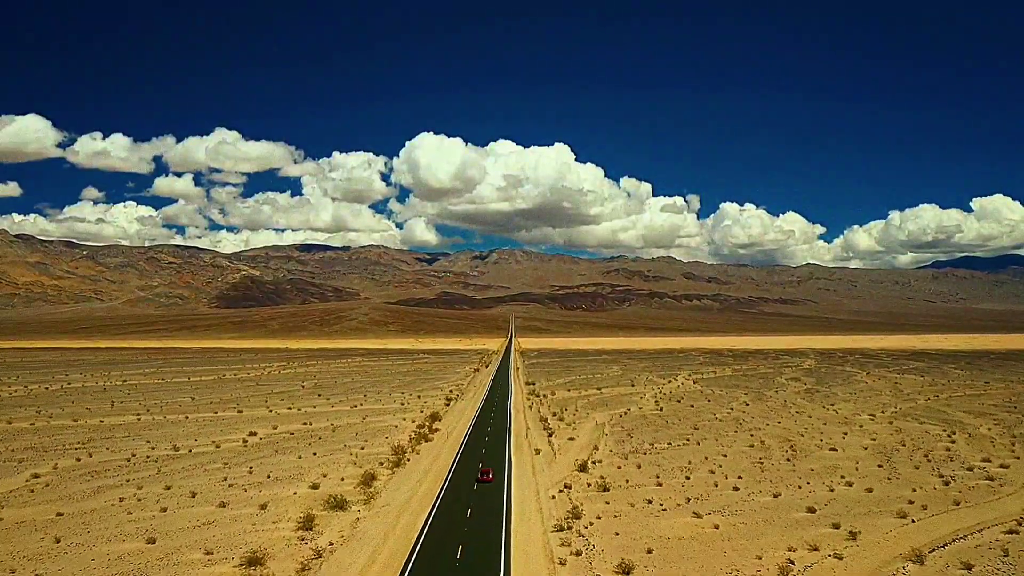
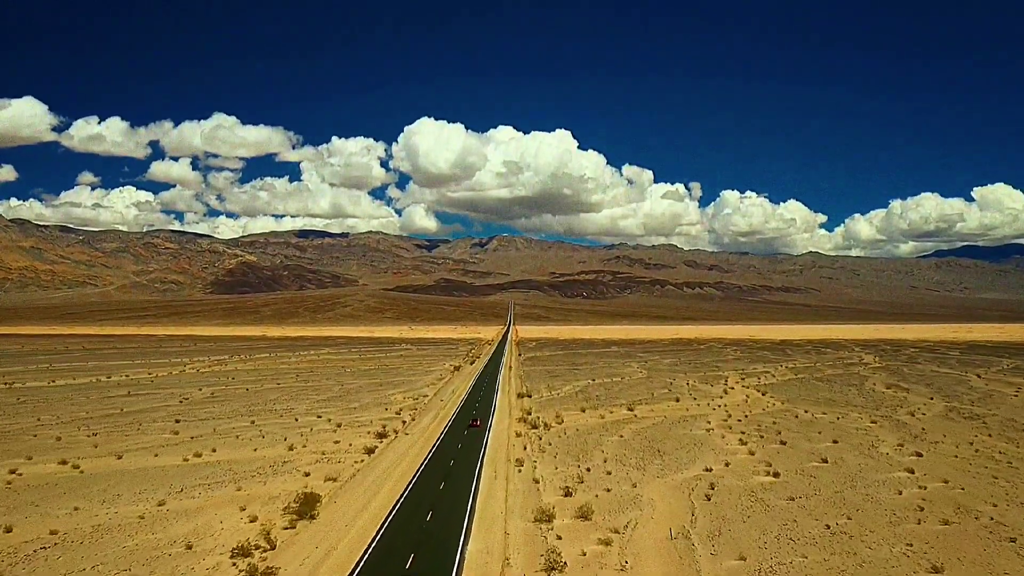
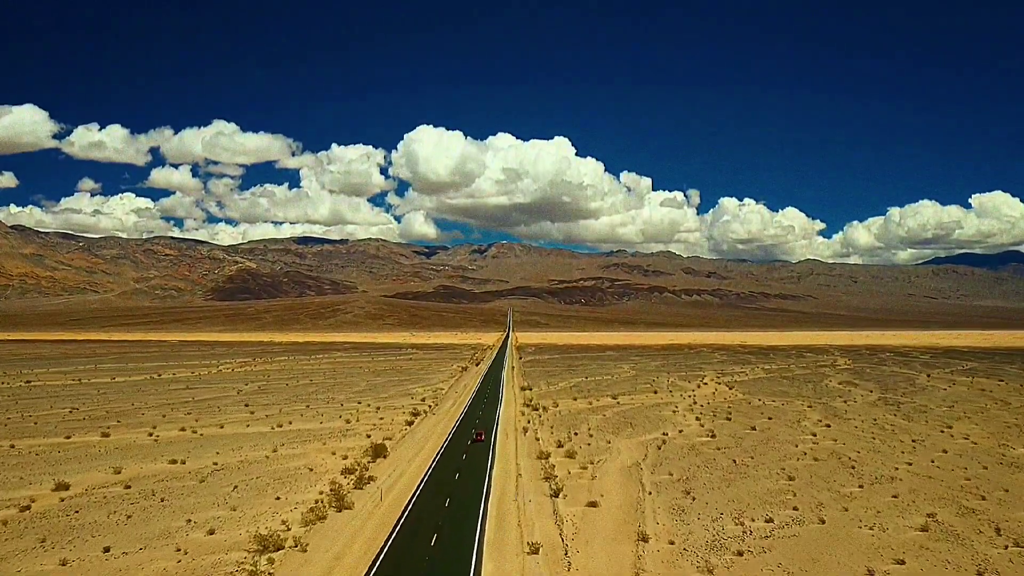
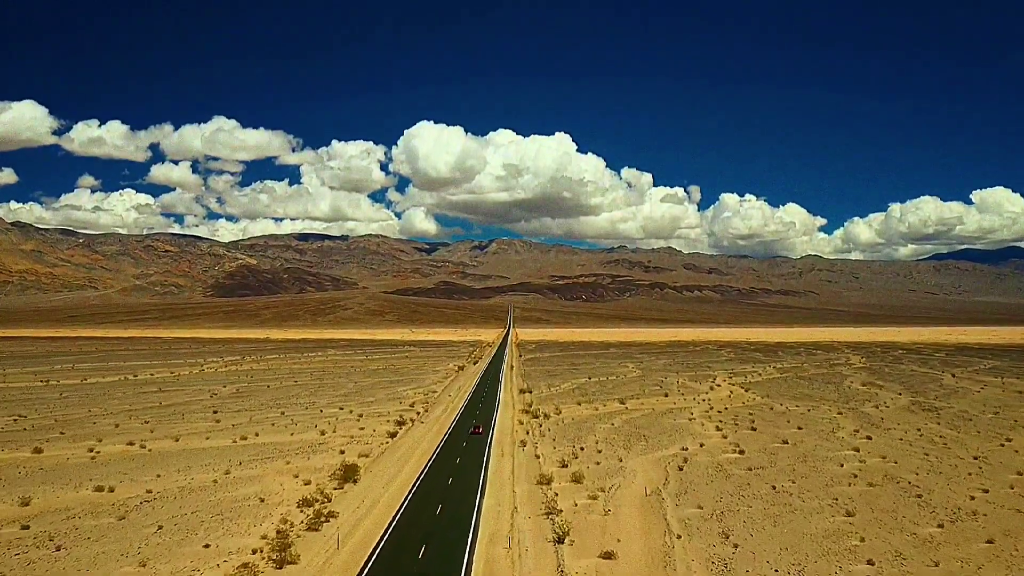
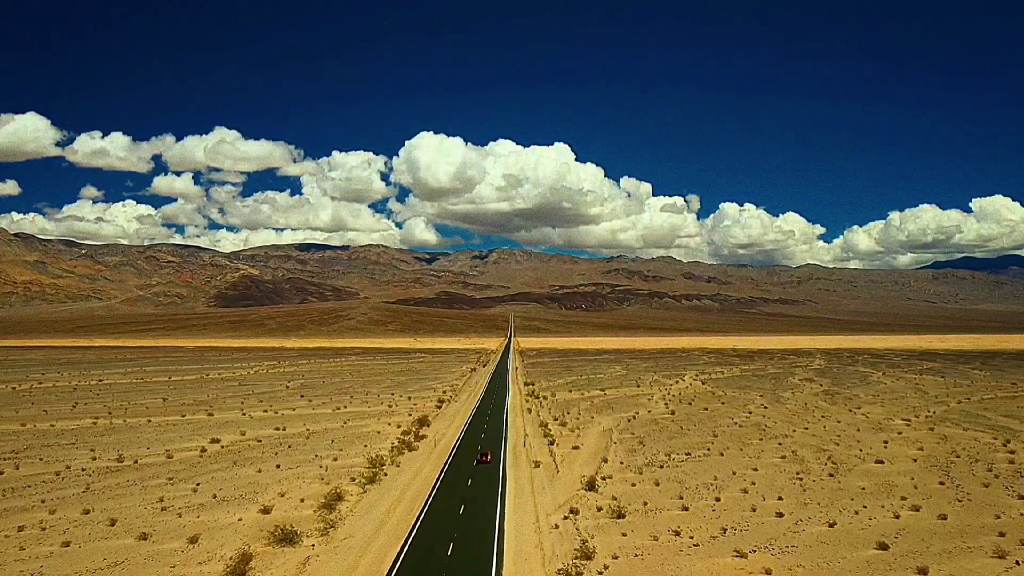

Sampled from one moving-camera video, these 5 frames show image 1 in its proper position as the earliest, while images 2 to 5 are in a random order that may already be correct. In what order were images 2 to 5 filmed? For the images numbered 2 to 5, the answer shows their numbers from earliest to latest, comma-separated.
5, 3, 4, 2
